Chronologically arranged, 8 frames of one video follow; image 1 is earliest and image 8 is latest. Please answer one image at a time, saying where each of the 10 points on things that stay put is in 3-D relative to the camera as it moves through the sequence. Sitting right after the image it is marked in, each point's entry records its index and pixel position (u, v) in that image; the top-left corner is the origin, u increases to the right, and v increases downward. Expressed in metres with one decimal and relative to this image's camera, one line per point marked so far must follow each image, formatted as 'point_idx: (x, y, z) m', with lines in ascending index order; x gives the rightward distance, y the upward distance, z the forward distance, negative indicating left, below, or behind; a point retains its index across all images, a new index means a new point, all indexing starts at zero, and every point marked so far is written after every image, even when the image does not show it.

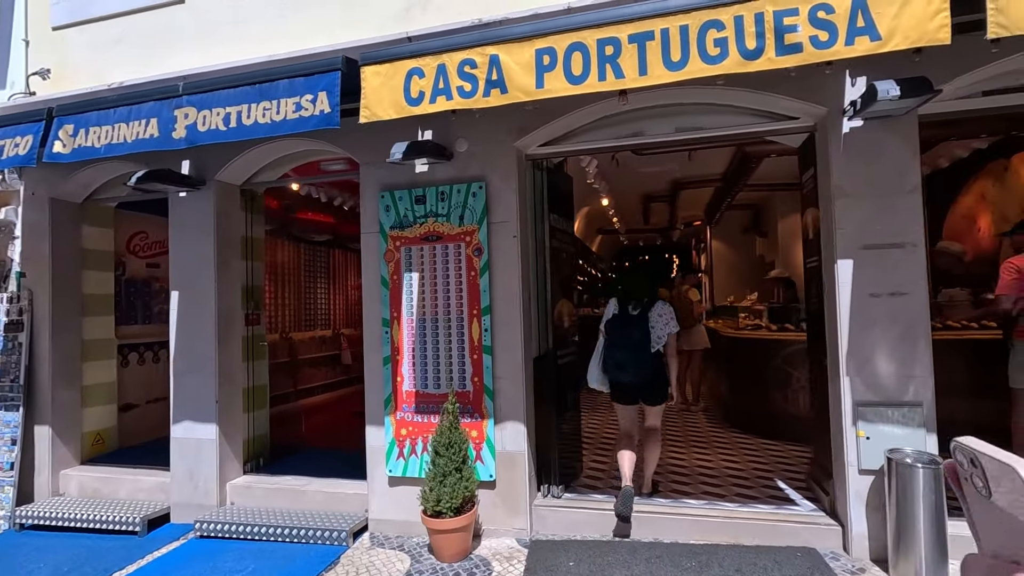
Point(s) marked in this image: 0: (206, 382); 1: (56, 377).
0: (-2.9, -0.9, +5.1) m
1: (-4.8, -0.9, +5.7) m
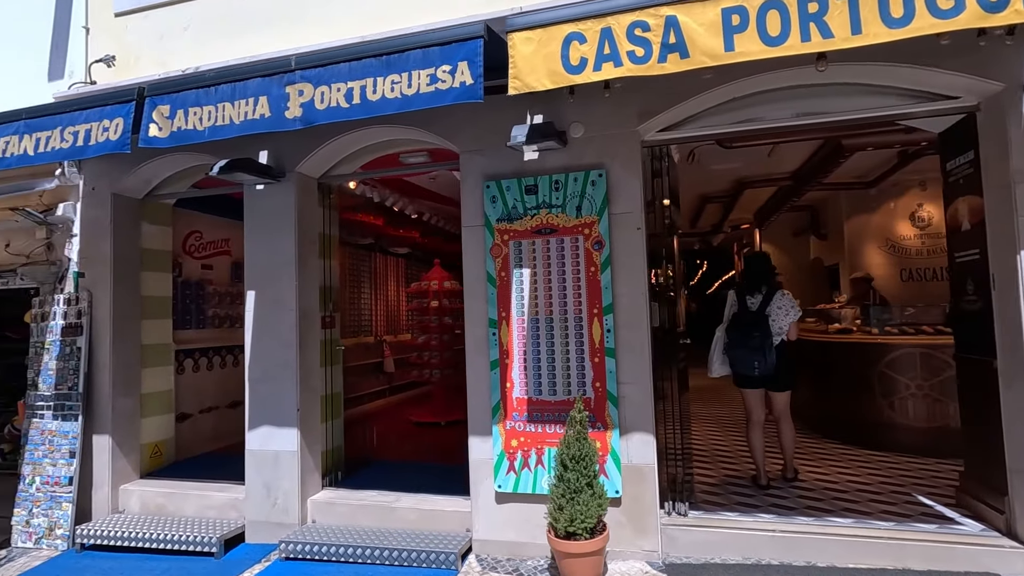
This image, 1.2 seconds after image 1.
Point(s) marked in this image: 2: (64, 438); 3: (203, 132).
0: (-2.0, -0.9, +4.7) m
1: (-3.9, -1.0, +5.3) m
2: (-4.3, -1.4, +5.2) m
3: (-2.0, +1.0, +3.5) m
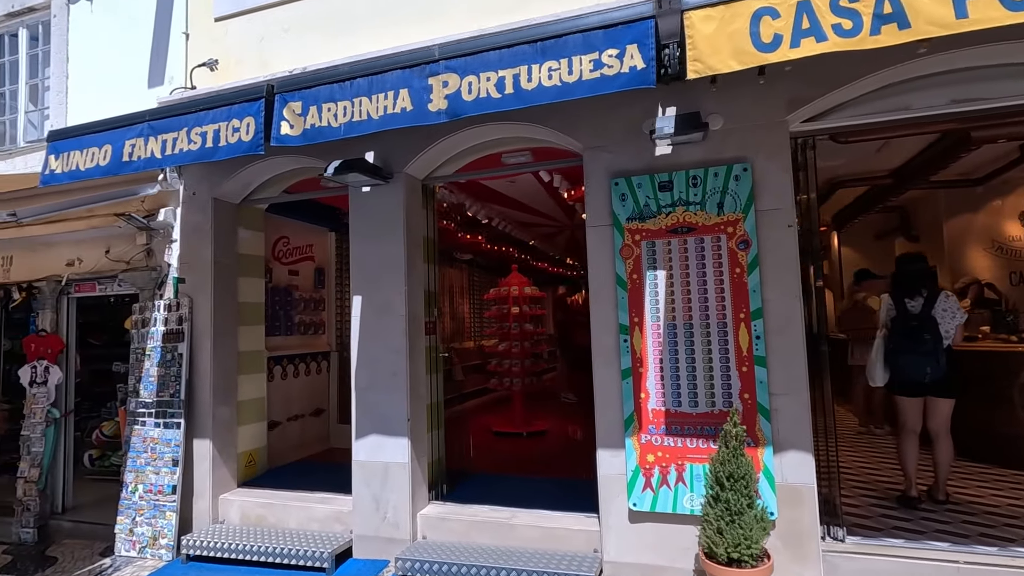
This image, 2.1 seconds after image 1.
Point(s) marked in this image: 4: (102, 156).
0: (-1.0, -0.9, +4.5) m
1: (-2.9, -1.0, +5.2) m
2: (-3.3, -1.5, +5.1) m
3: (-1.1, +1.0, +3.4) m
4: (-3.0, +1.0, +4.0) m
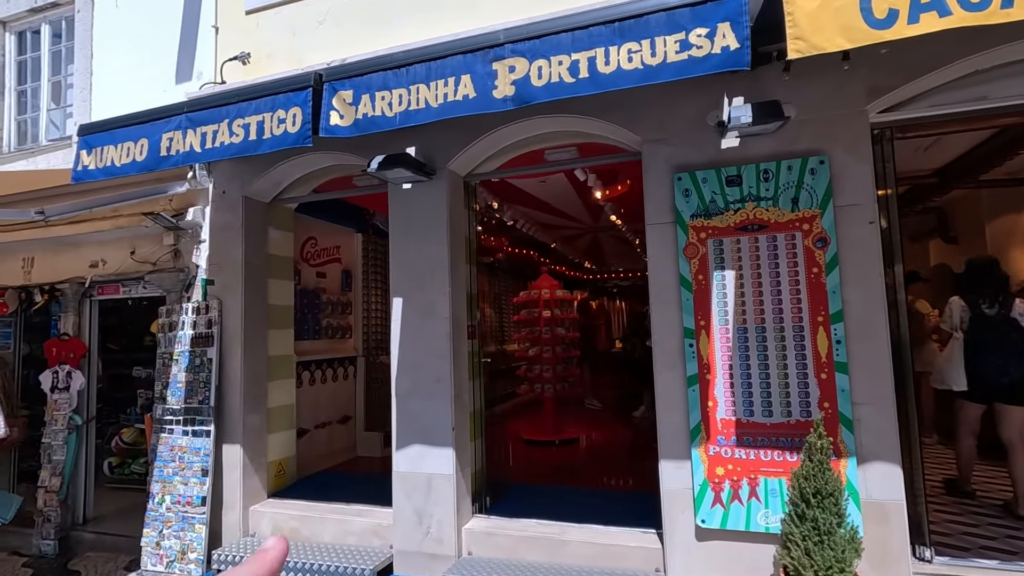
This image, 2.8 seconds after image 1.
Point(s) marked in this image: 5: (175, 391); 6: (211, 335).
0: (-0.6, -0.9, +4.3) m
1: (-2.5, -1.0, +5.0) m
2: (-2.9, -1.5, +4.9) m
3: (-0.7, +1.0, +3.2) m
4: (-2.6, +1.0, +3.8) m
5: (-3.2, -1.0, +5.0) m
6: (-2.8, -0.4, +5.0) m
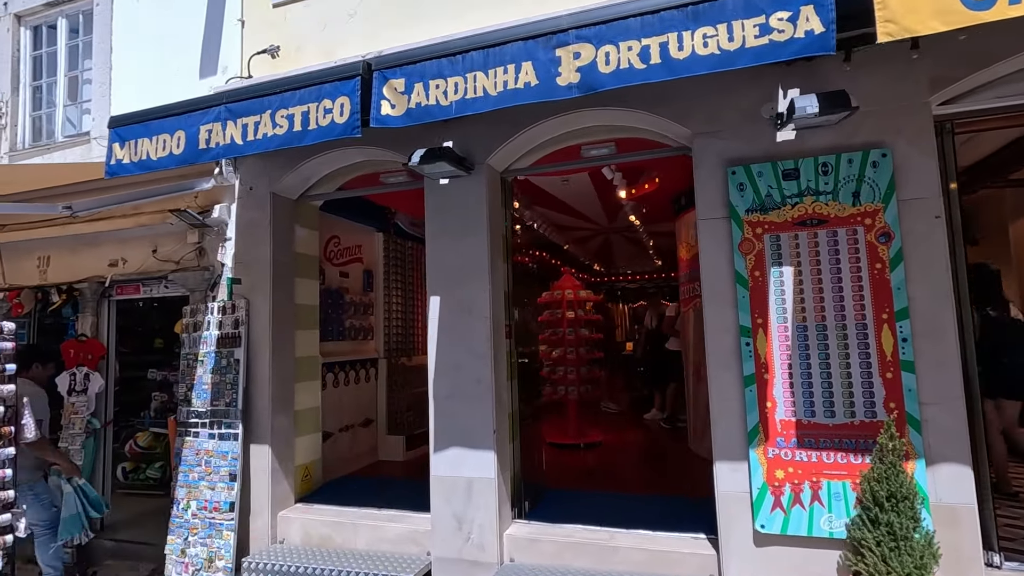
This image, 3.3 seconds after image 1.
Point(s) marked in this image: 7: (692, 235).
0: (-0.2, -0.9, +4.2) m
1: (-2.1, -1.0, +4.9) m
2: (-2.5, -1.5, +4.7) m
3: (-0.4, +1.0, +3.0) m
4: (-2.3, +1.0, +3.7) m
5: (-2.8, -1.0, +4.9) m
6: (-2.5, -0.4, +4.9) m
7: (+2.1, +0.6, +6.3) m
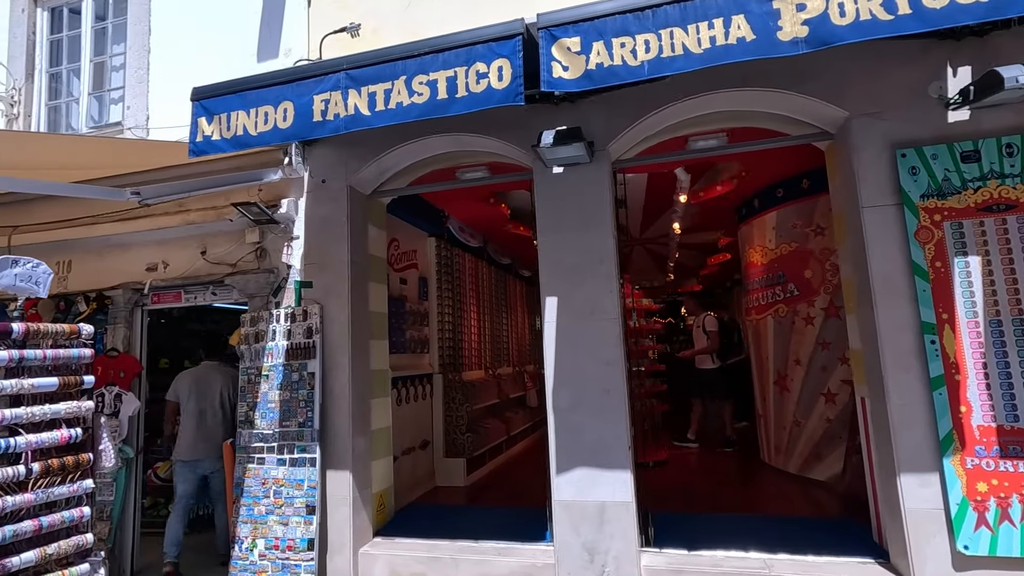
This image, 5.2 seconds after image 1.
0: (+0.7, -0.9, +3.7) m
1: (-1.2, -1.0, +4.3) m
2: (-1.6, -1.5, +4.1) m
3: (+0.6, +1.1, +2.6) m
4: (-1.3, +1.0, +3.1) m
5: (-1.9, -1.0, +4.3) m
6: (-1.6, -0.5, +4.3) m
7: (+2.9, +0.6, +6.0) m
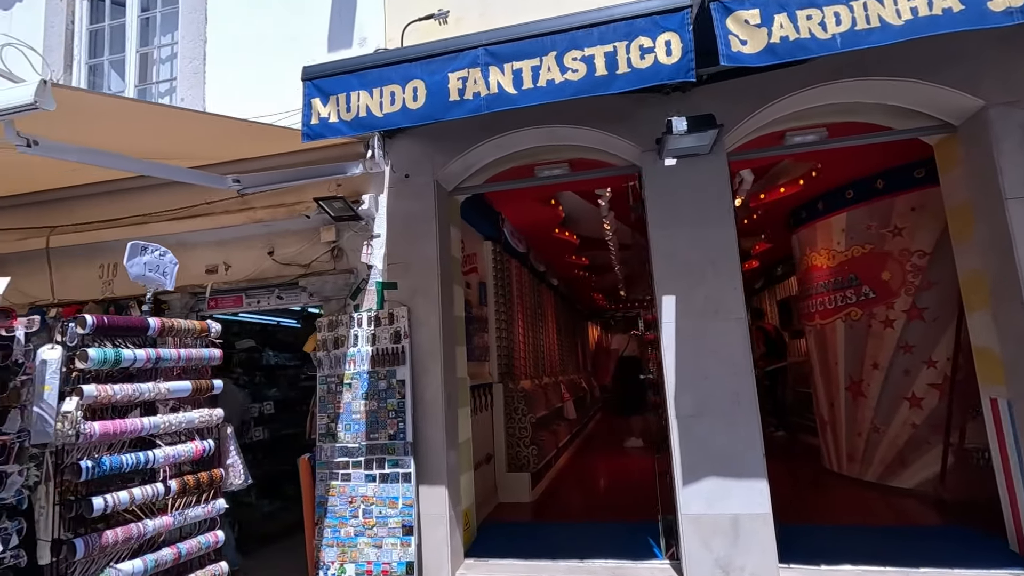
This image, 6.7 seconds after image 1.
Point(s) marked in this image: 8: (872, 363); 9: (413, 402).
0: (+1.5, -0.9, +3.4) m
1: (-0.5, -1.0, +3.9) m
2: (-0.8, -1.5, +3.7) m
3: (+1.4, +1.1, +2.5) m
4: (-0.5, +1.0, +2.9) m
5: (-1.2, -1.0, +3.9) m
6: (-0.8, -0.5, +4.0) m
7: (+3.6, +0.5, +5.9) m
8: (+3.7, -0.8, +5.5) m
9: (-0.7, -0.8, +3.9) m
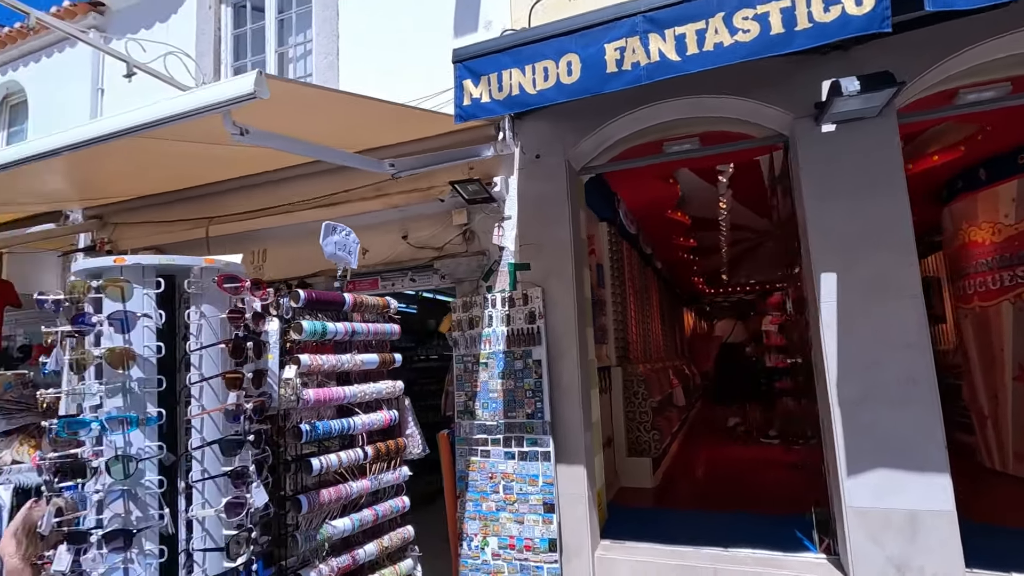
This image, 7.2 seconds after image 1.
0: (+2.4, -0.7, +3.1) m
1: (+0.5, -0.9, +3.9) m
2: (+0.1, -1.4, +3.8) m
3: (+2.2, +1.2, +2.1) m
4: (+0.3, +1.2, +2.8) m
5: (-0.2, -0.9, +4.0) m
6: (+0.2, -0.3, +4.0) m
7: (+4.8, +0.8, +5.2) m
8: (+4.9, -0.6, +4.9) m
9: (+0.3, -0.7, +3.9) m
